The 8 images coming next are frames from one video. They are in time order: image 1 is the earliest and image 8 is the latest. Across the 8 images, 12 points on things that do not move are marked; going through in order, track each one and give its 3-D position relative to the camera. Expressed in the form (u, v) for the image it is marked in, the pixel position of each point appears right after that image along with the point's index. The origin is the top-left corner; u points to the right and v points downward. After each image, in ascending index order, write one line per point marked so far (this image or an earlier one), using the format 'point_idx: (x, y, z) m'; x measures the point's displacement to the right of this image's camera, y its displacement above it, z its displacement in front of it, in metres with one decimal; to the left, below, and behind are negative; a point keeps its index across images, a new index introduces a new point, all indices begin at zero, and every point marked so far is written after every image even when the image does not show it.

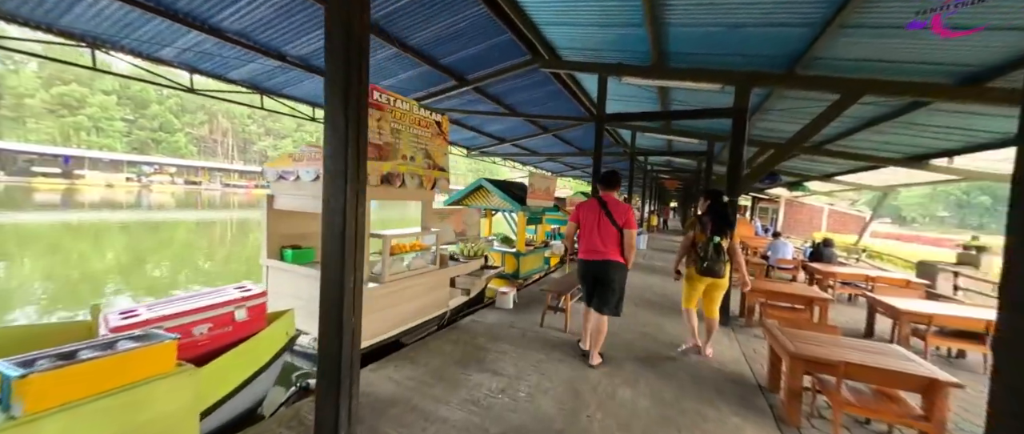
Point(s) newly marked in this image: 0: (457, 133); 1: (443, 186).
0: (-1.4, +2.2, +8.7) m
1: (-0.8, +0.3, +3.5) m
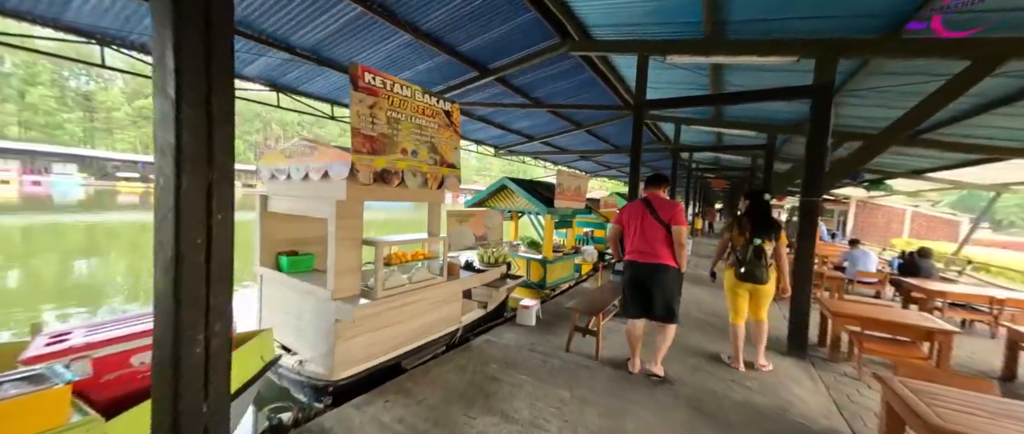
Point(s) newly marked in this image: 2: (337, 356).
0: (-0.7, +2.2, +8.2) m
1: (-0.6, +0.3, +3.0) m
2: (-1.2, -1.0, +2.3) m
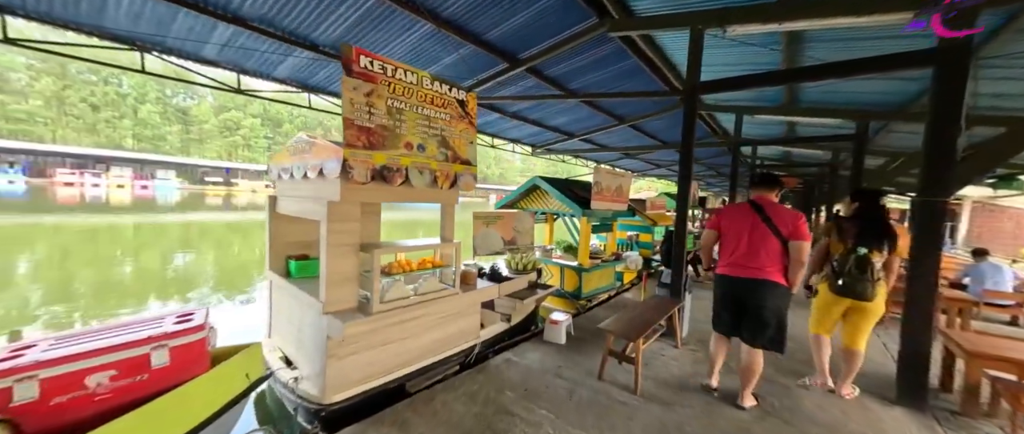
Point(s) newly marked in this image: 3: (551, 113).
0: (+0.2, +2.1, +7.9) m
1: (-0.4, +0.3, +2.7) m
2: (-1.1, -1.0, +2.0) m
3: (+0.9, +2.2, +7.1) m
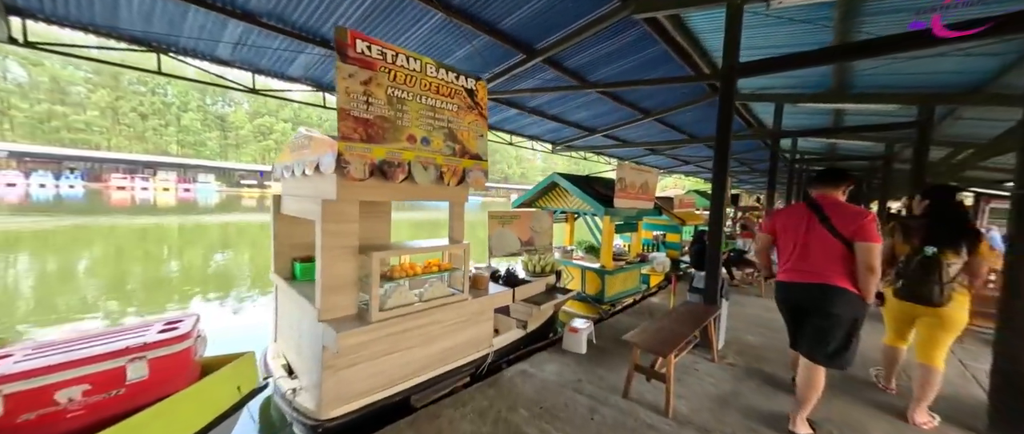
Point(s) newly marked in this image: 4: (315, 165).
0: (+0.6, +2.1, +7.6) m
1: (-0.3, +0.3, +2.5) m
2: (-1.1, -1.0, +1.9) m
3: (+1.2, +2.2, +6.8) m
4: (-1.1, +0.3, +1.9) m
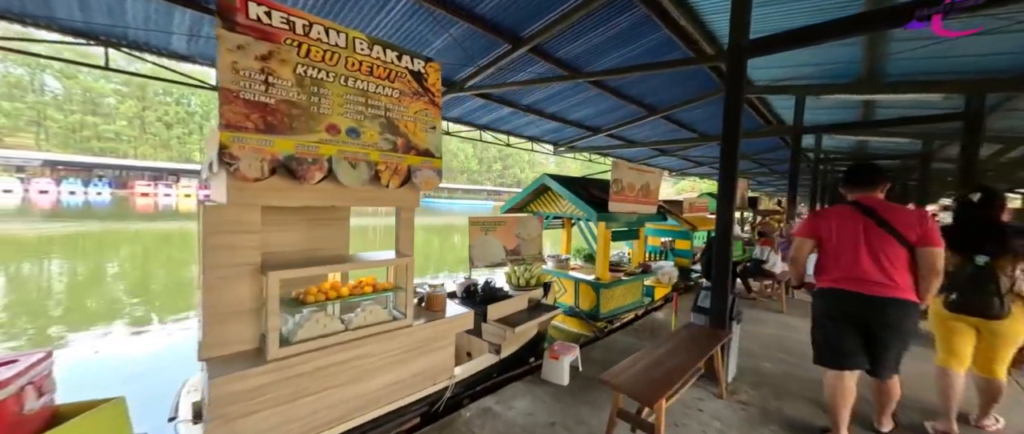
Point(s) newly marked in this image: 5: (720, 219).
0: (+0.5, +2.0, +7.2) m
1: (-0.5, +0.2, +2.1) m
2: (-1.3, -1.0, +1.5) m
3: (+1.1, +2.1, +6.3) m
4: (-1.4, +0.3, +1.5) m
5: (+1.7, 0.0, +2.7) m
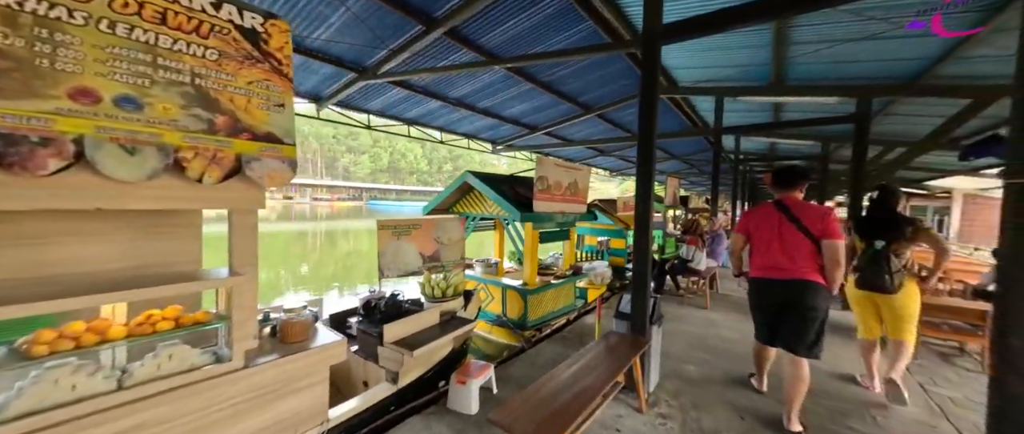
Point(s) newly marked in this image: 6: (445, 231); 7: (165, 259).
0: (-0.9, +2.0, +6.8) m
1: (-1.2, +0.2, +1.6) m
2: (-1.9, -1.1, +0.9) m
3: (-0.1, +2.1, +6.0) m
4: (-2.0, +0.2, +0.9) m
5: (+1.0, 0.0, +2.5) m
6: (-0.7, -0.2, +3.7) m
7: (-1.8, -0.2, +1.7) m
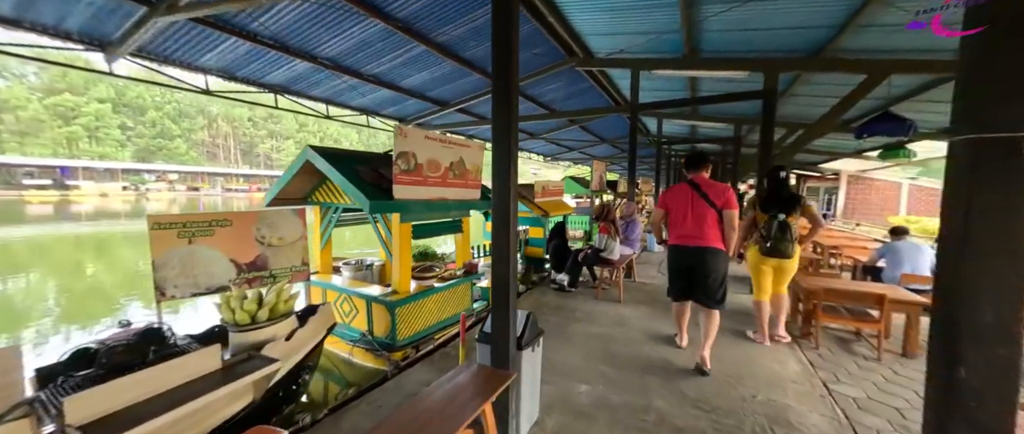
0: (-2.6, +2.2, +5.7) m
1: (-2.0, +0.2, +0.5) m
2: (-2.6, -1.1, -0.2) m
3: (-1.7, +2.3, +5.0) m
4: (-2.7, +0.2, -0.2) m
5: (-0.1, +0.1, +1.8) m
6: (-1.9, -0.1, +2.7) m
7: (-2.7, -0.2, +0.5) m
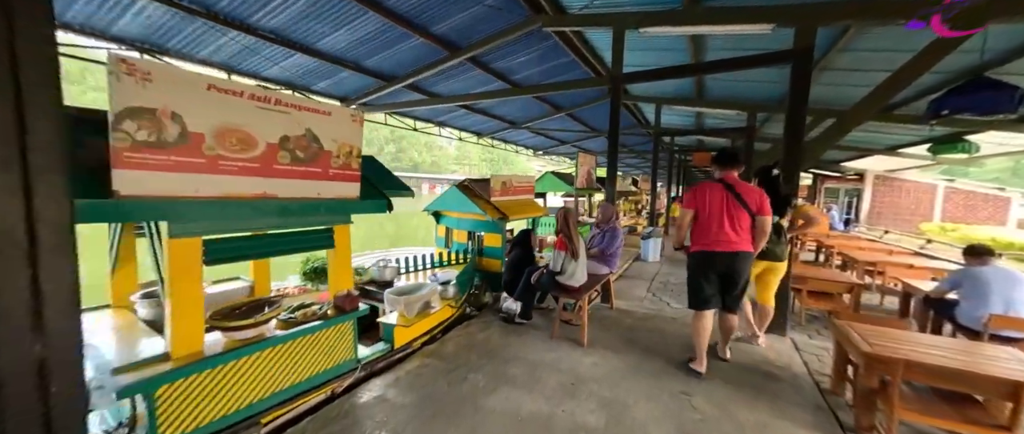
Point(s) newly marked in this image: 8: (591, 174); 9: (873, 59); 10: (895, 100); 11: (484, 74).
0: (-3.3, +2.2, +4.5) m
1: (-2.8, +0.1, -0.7) m
2: (-3.4, -1.2, -1.4) m
3: (-2.4, +2.3, +3.8) m
4: (-3.5, +0.1, -1.4) m
5: (-0.8, 0.0, +0.5) m
6: (-2.7, -0.1, +1.5) m
7: (-3.4, -0.3, -0.7) m
8: (+1.8, +1.0, +7.5) m
9: (+4.2, +1.9, +3.9) m
10: (+5.7, +1.7, +4.8) m
11: (-0.5, +2.4, +5.6) m
